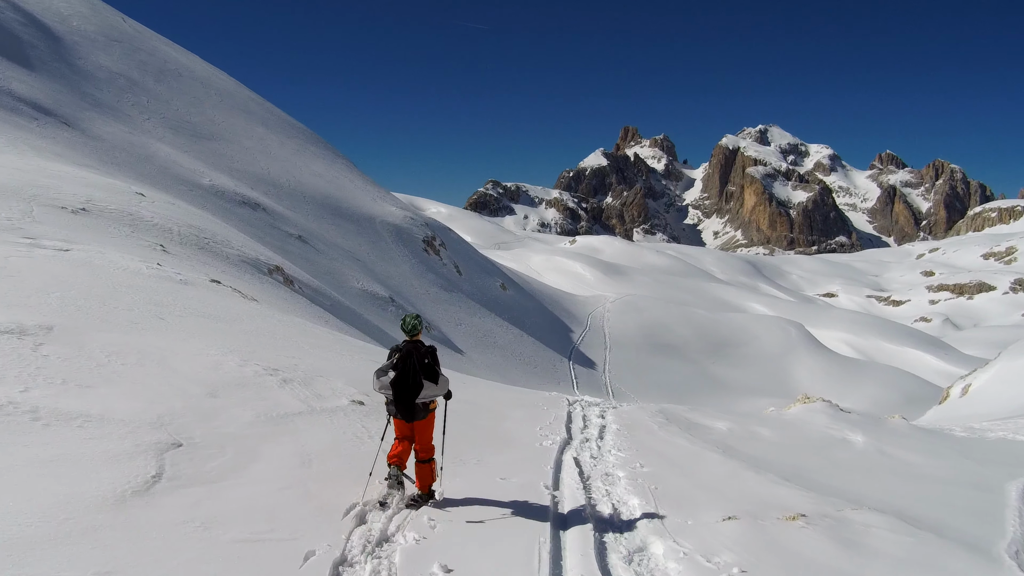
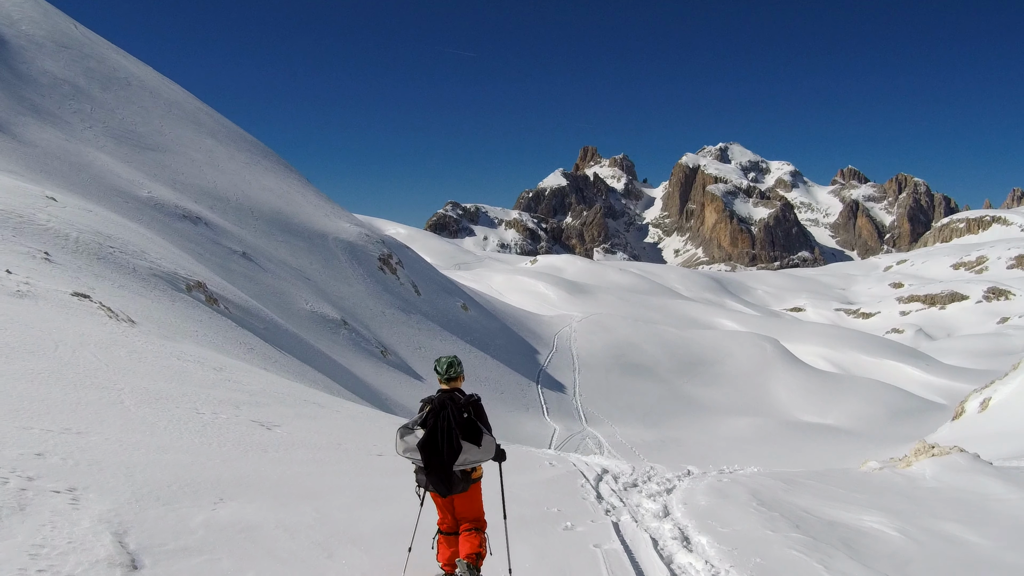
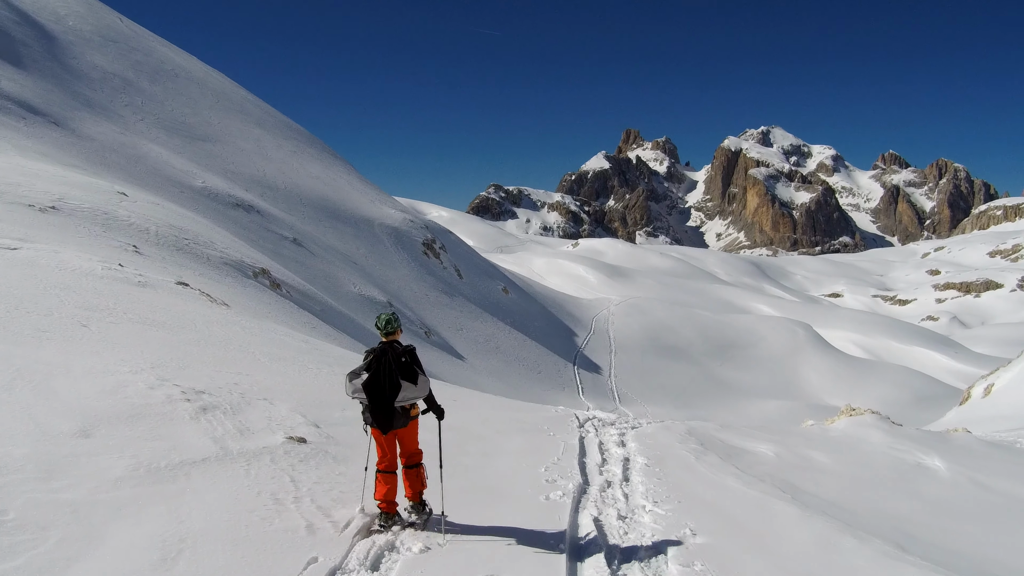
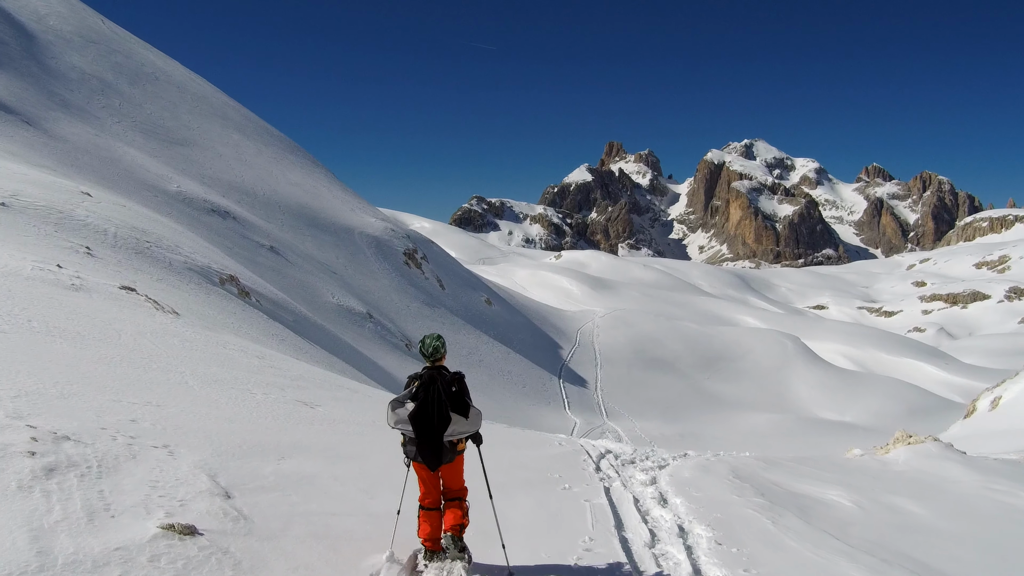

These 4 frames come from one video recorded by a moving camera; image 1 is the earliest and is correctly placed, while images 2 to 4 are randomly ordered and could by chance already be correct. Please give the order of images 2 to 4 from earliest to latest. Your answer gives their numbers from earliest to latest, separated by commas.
3, 4, 2
